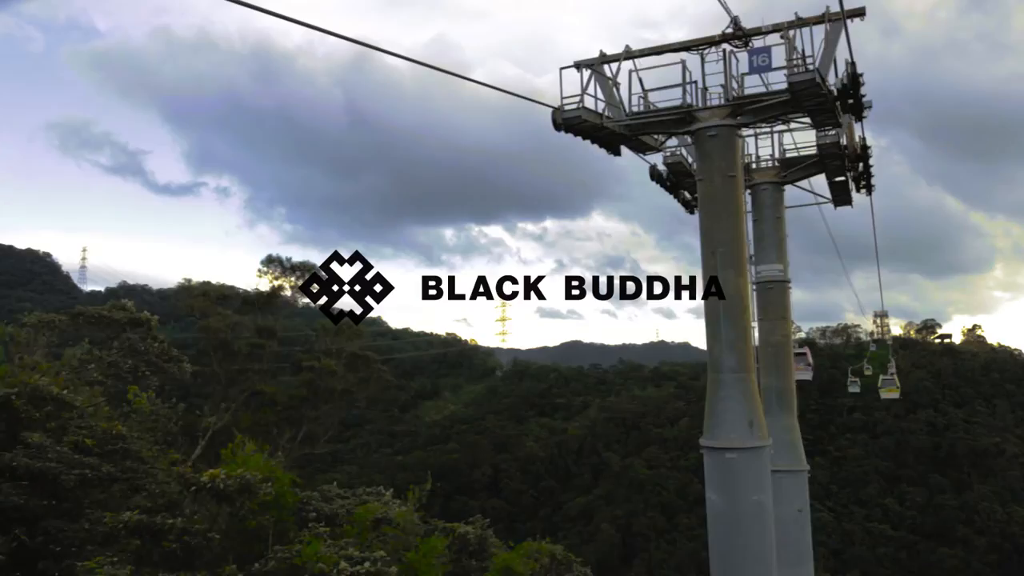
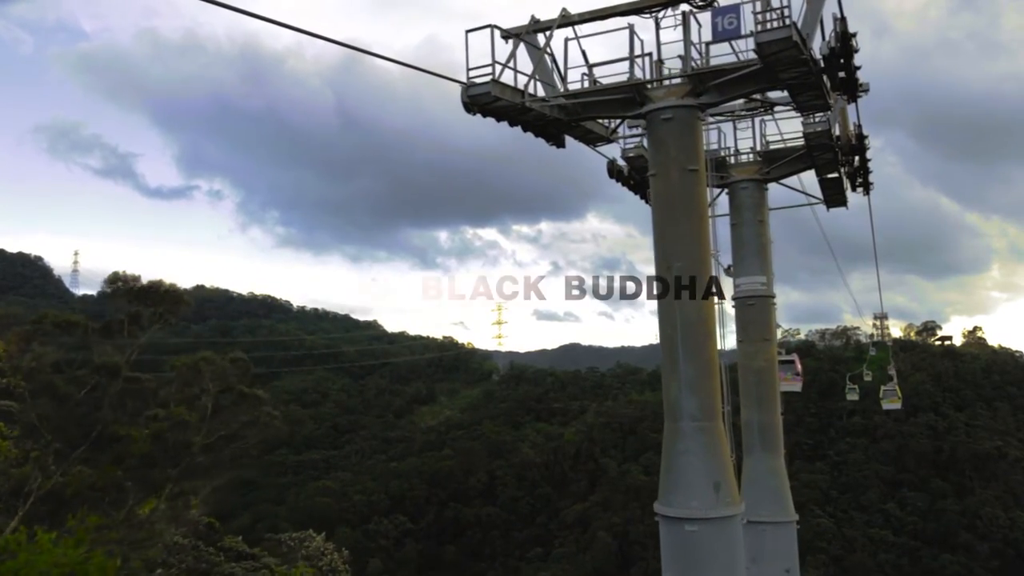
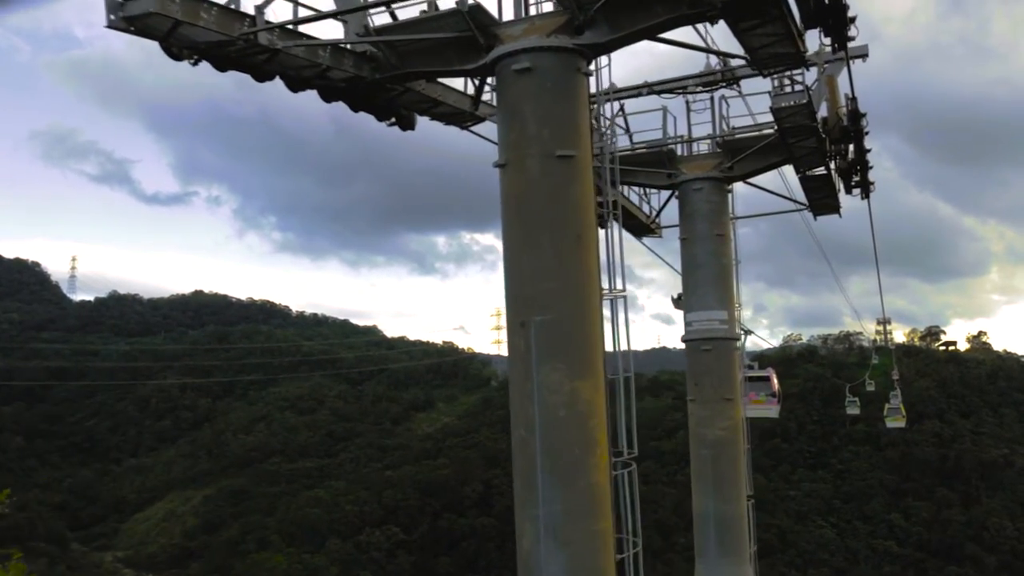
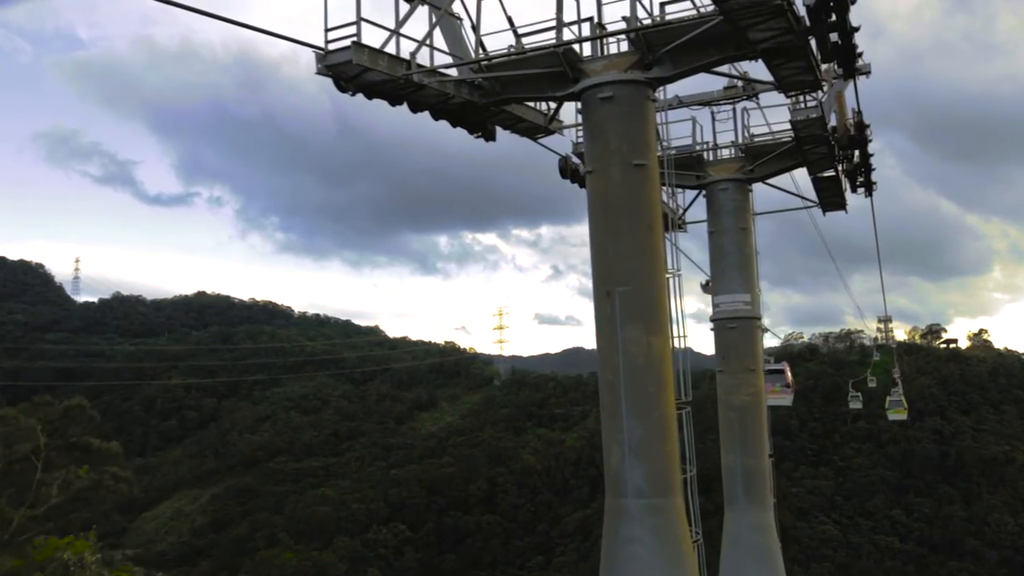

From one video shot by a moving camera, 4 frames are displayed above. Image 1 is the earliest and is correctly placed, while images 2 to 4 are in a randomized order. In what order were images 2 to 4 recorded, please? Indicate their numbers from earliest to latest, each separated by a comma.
2, 4, 3
